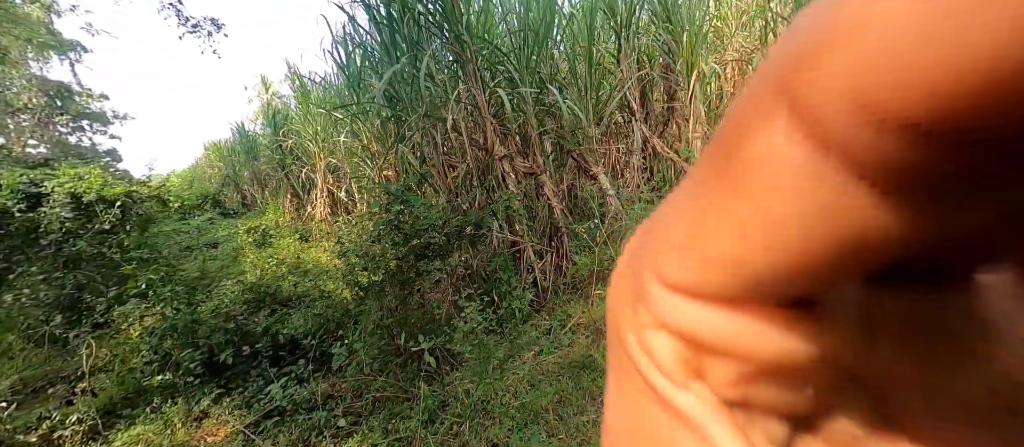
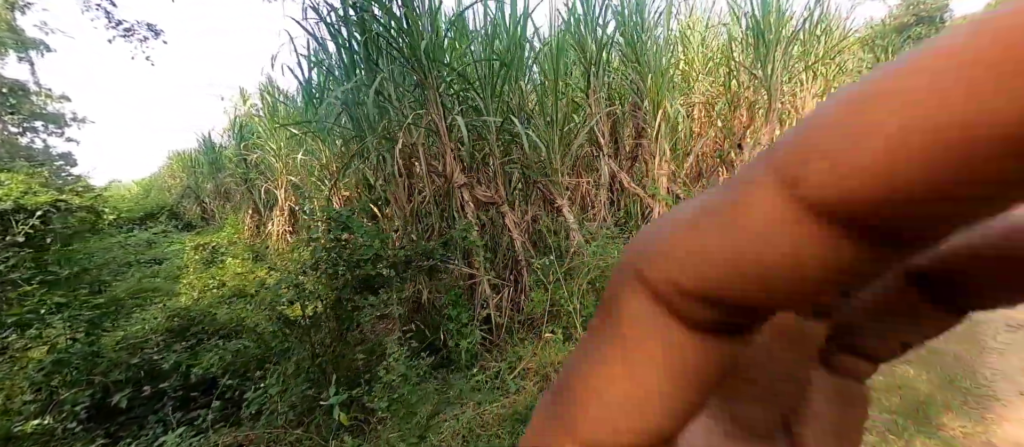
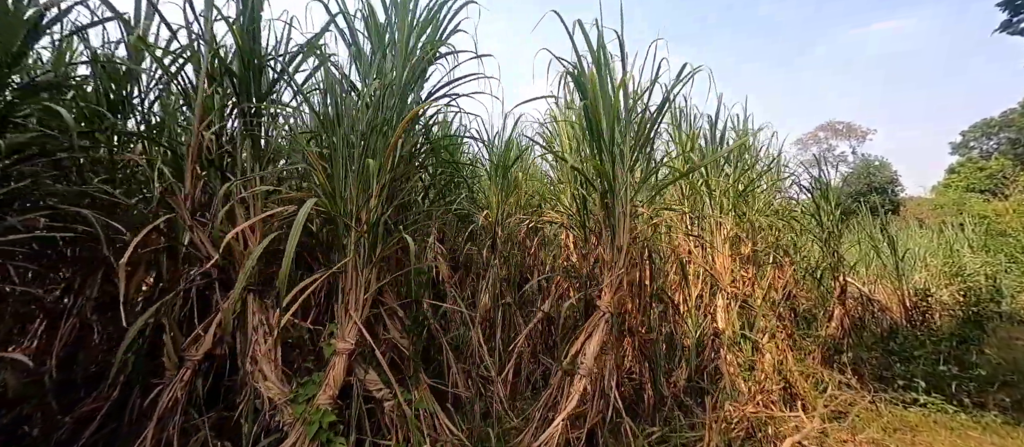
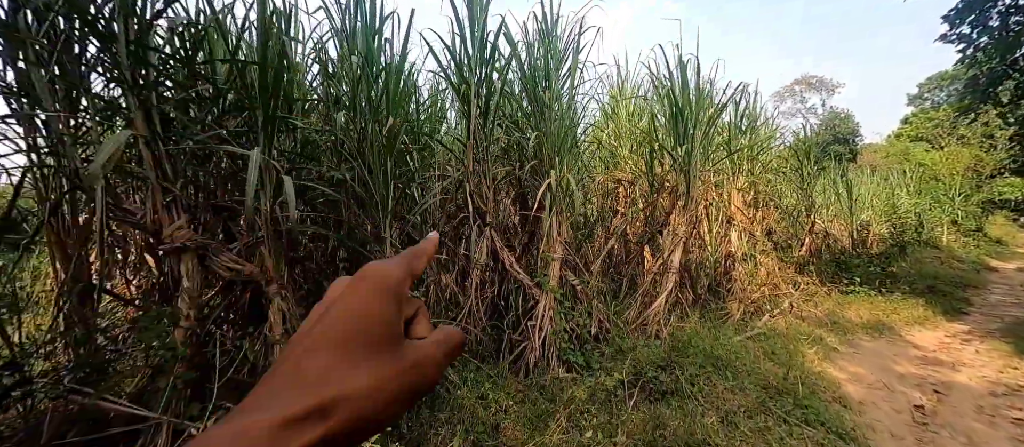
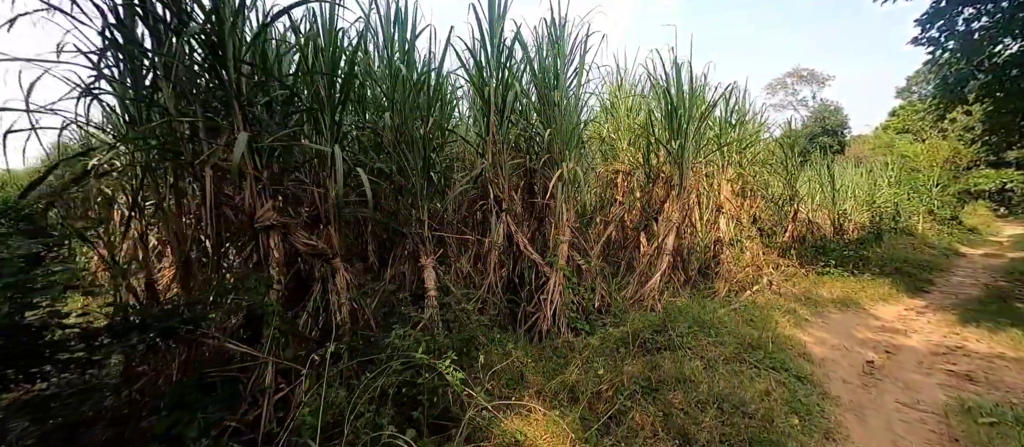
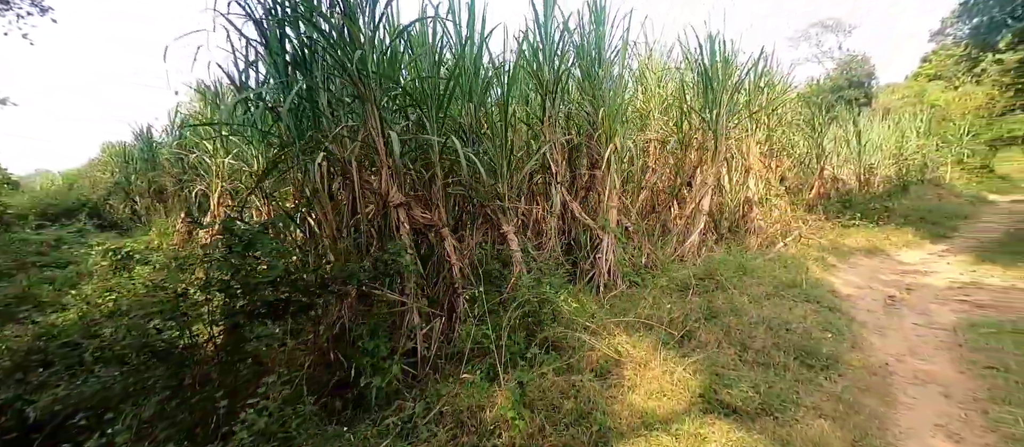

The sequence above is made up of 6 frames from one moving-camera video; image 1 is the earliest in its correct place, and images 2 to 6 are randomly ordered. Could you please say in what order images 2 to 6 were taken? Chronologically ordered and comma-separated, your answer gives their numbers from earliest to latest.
2, 6, 5, 4, 3
